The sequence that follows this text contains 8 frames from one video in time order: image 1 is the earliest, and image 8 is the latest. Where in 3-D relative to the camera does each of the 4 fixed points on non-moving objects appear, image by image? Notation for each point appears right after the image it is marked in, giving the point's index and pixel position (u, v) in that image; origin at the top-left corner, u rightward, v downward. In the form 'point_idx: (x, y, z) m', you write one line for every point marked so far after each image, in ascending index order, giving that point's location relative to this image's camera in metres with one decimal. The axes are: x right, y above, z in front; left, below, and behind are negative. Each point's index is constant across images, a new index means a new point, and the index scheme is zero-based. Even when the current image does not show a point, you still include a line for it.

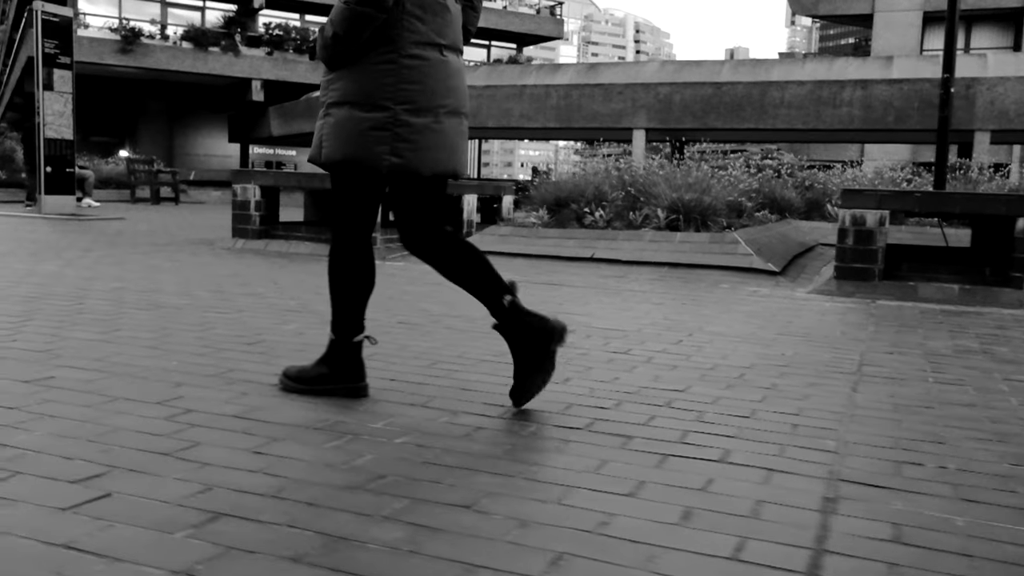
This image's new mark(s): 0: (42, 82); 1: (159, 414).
0: (-9.5, +4.1, +18.0) m
1: (-1.3, -0.5, +3.3) m
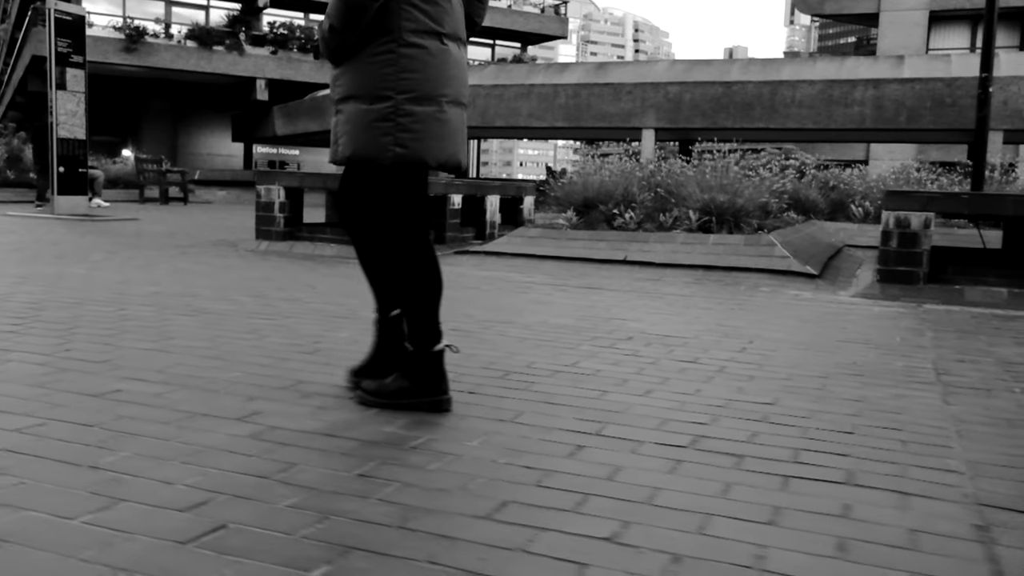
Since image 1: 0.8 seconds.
0: (-9.1, +4.1, +17.9) m
1: (-0.9, -0.5, +3.1) m
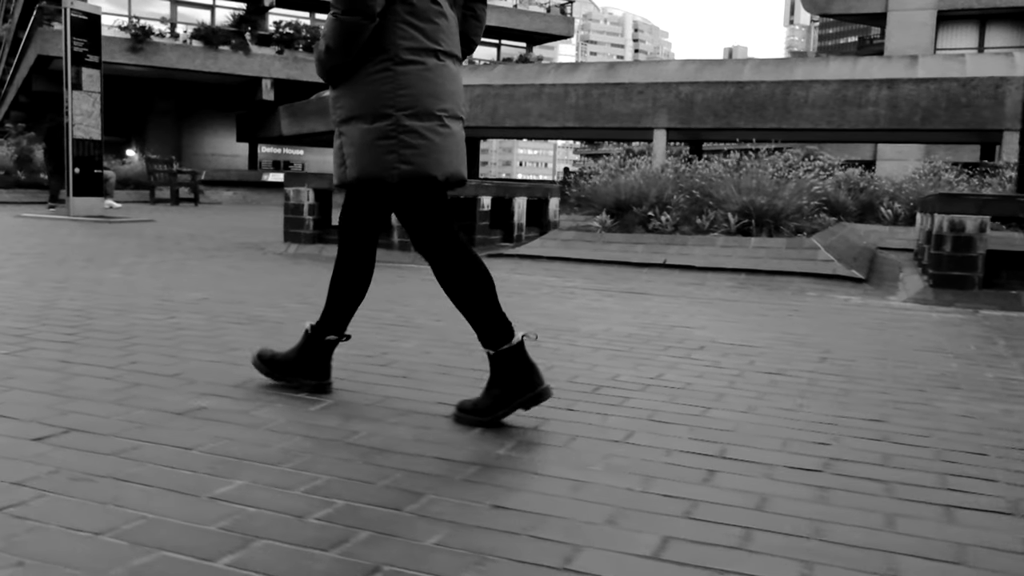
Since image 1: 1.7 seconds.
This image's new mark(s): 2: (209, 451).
0: (-8.7, +4.1, +17.7) m
1: (-0.5, -0.5, +2.9) m
2: (-1.0, -0.5, +2.9) m
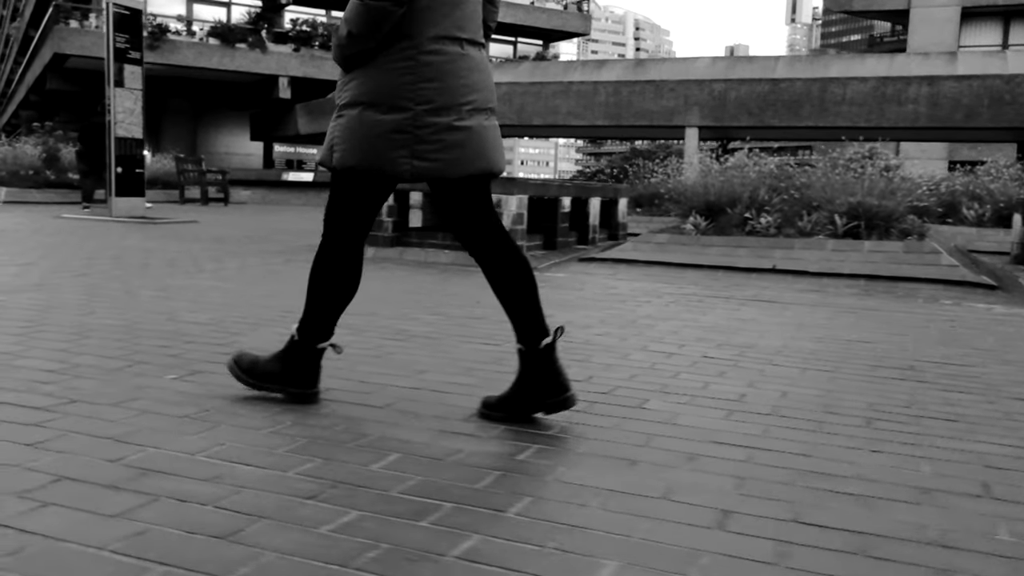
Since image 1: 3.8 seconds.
0: (-7.7, +4.0, +17.2) m
1: (+0.5, -0.6, +2.4) m
2: (0.0, -0.6, +2.4) m
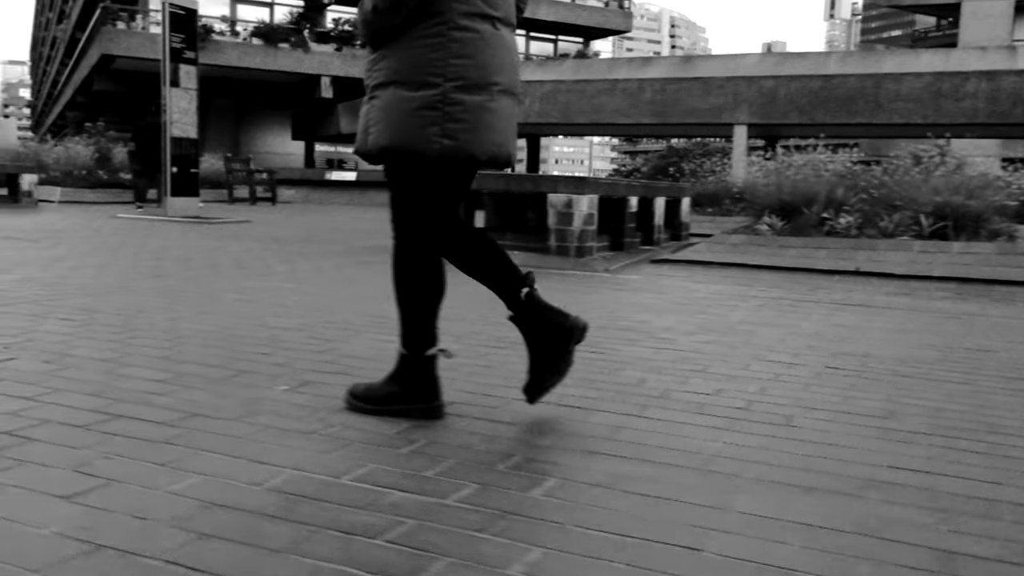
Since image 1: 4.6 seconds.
0: (-6.6, +4.0, +17.3) m
1: (+1.0, -0.7, +2.2) m
2: (+0.5, -0.6, +2.2) m
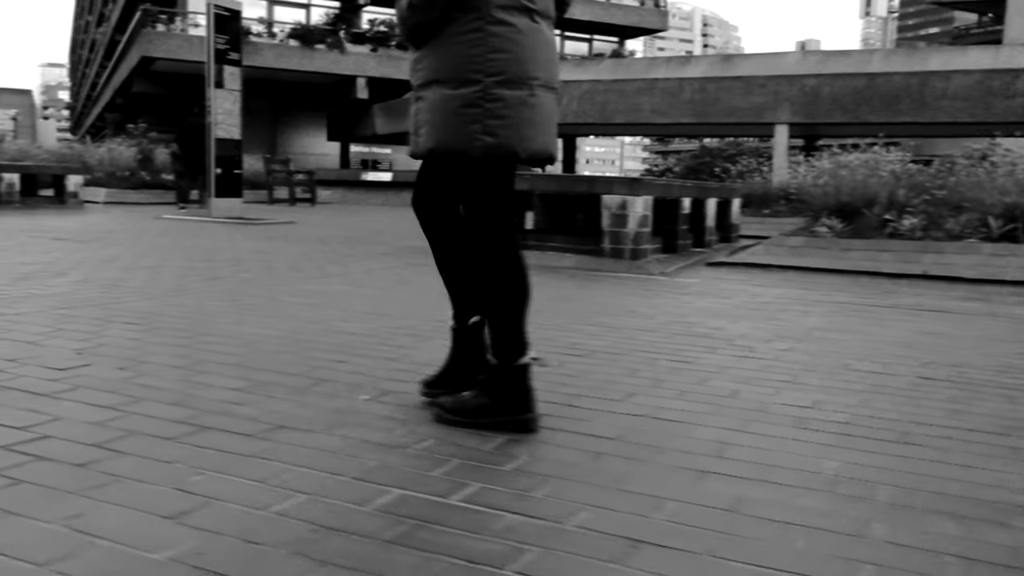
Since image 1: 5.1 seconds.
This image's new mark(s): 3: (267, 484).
0: (-5.8, +4.0, +17.3) m
1: (+1.3, -0.7, +2.0) m
2: (+0.8, -0.7, +2.0) m
3: (-0.7, -0.6, +2.5) m
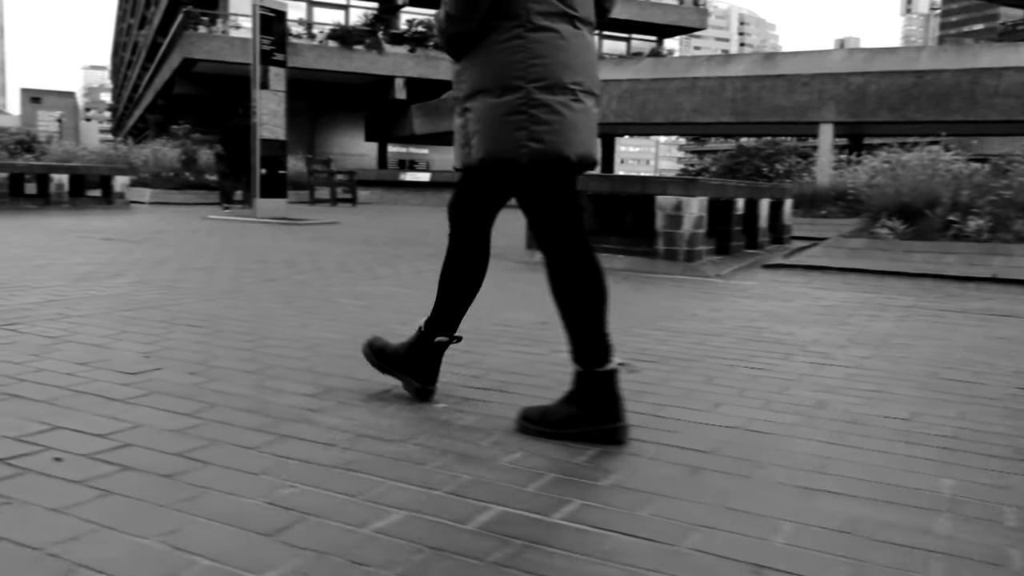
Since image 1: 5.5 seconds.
0: (-4.9, +4.0, +17.4) m
1: (+1.5, -0.7, +1.8) m
2: (+1.1, -0.7, +1.8) m
3: (-0.4, -0.6, +2.4) m
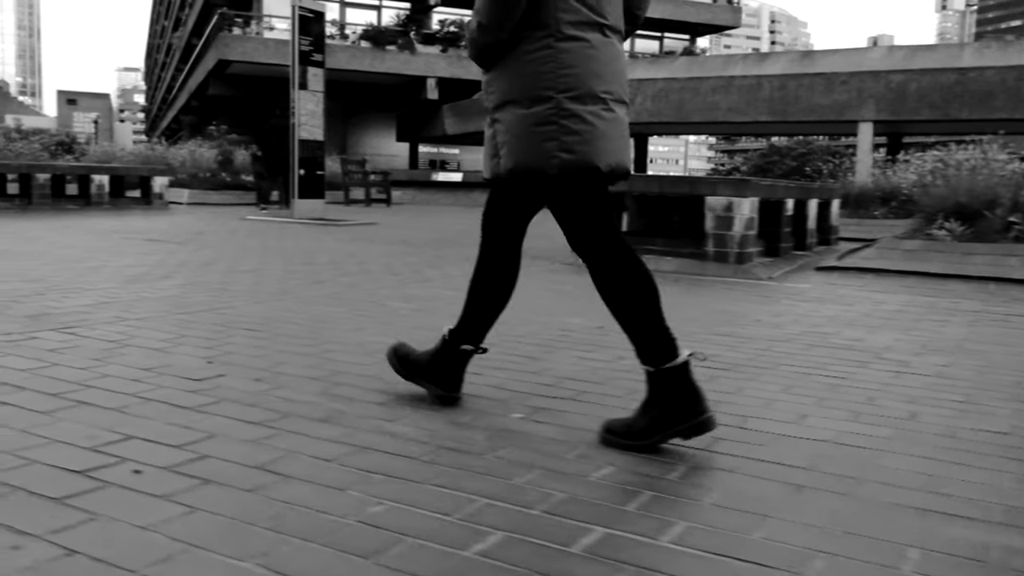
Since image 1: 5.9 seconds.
0: (-4.2, +4.0, +17.4) m
1: (+1.8, -0.7, +1.6) m
2: (+1.3, -0.7, +1.7) m
3: (-0.1, -0.6, +2.3) m
